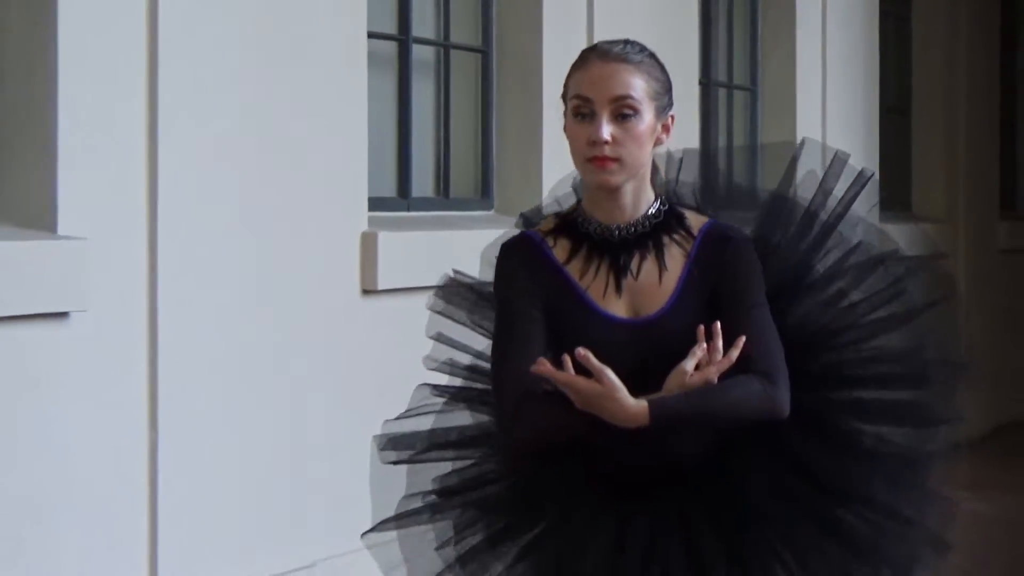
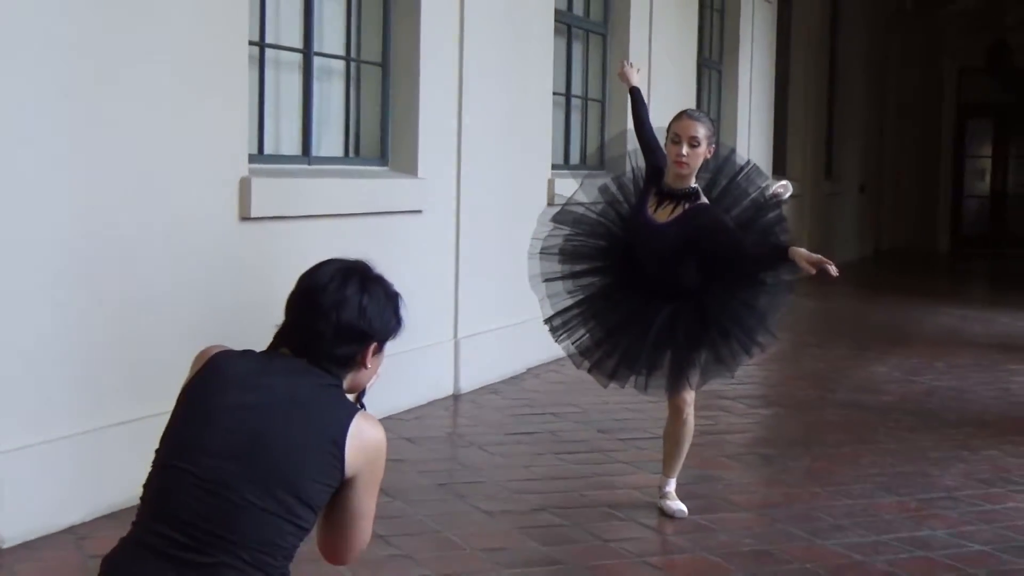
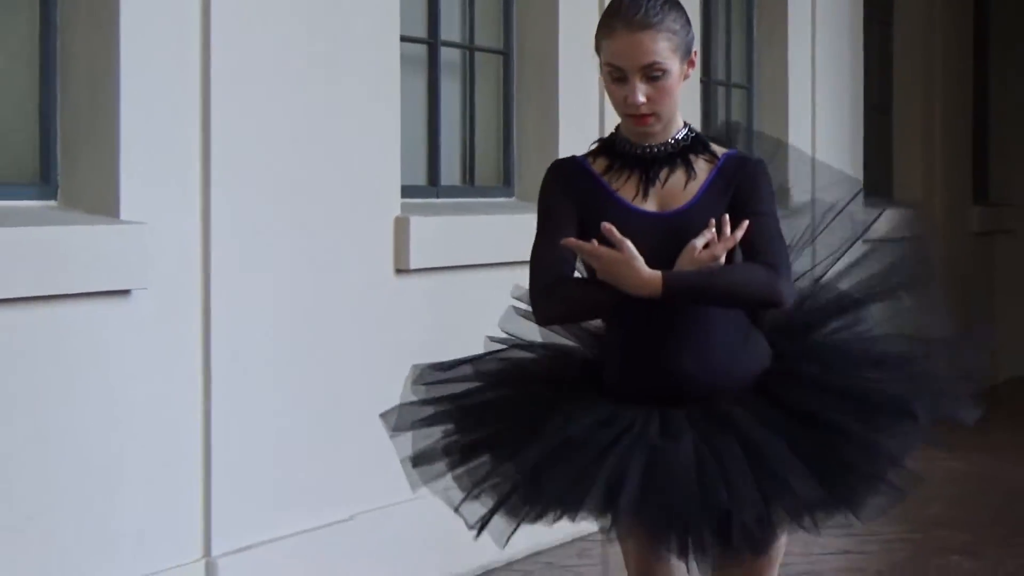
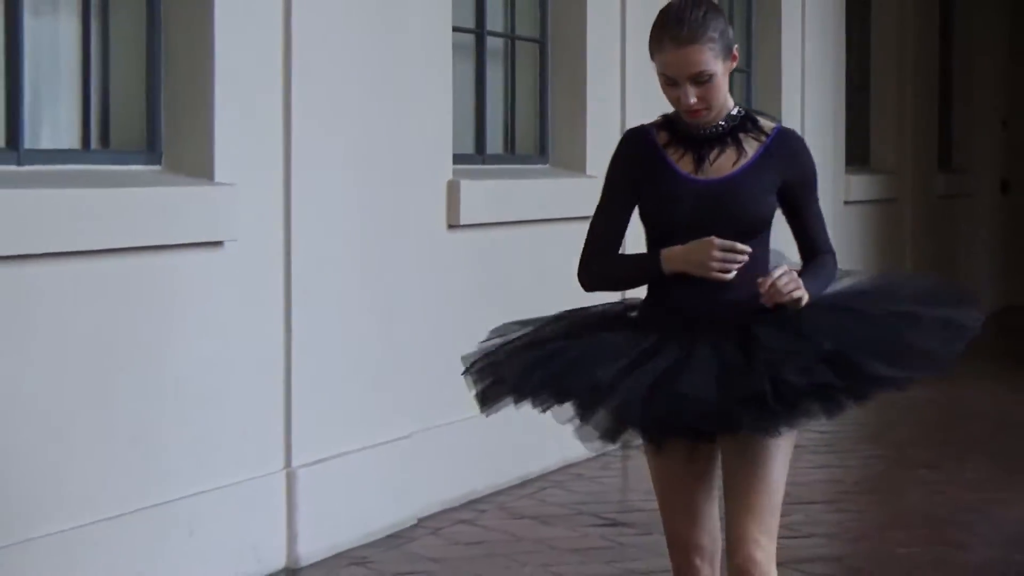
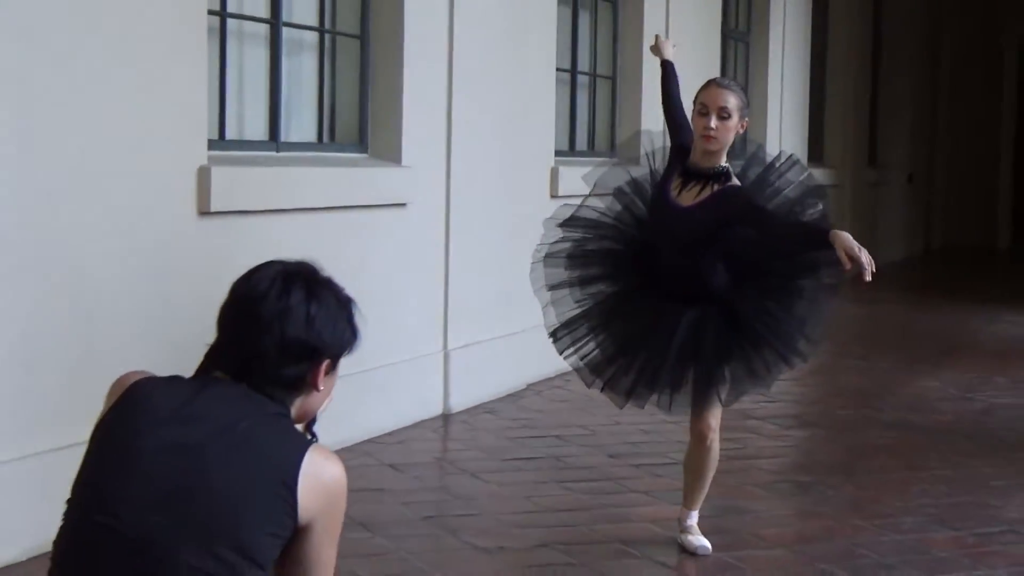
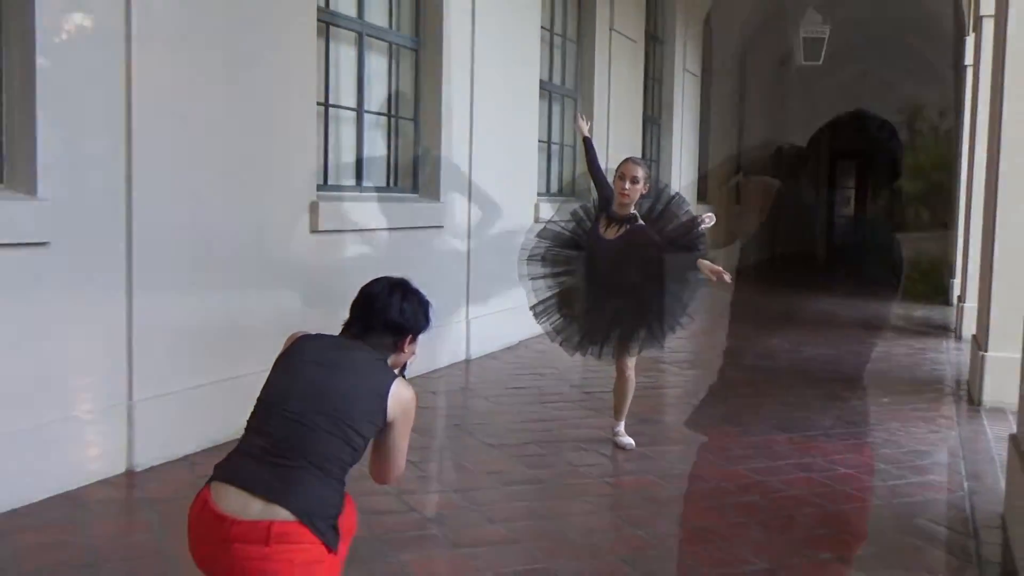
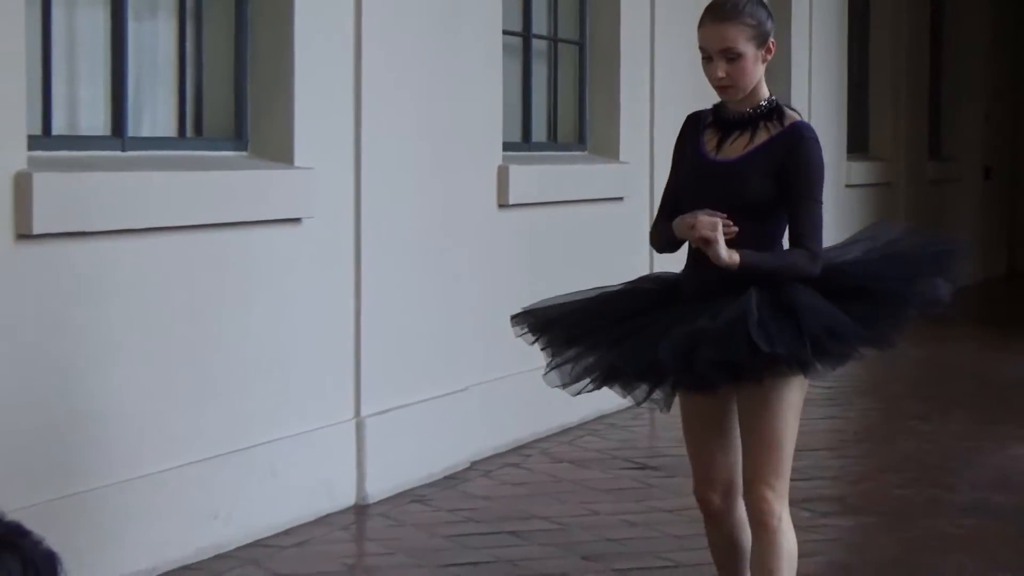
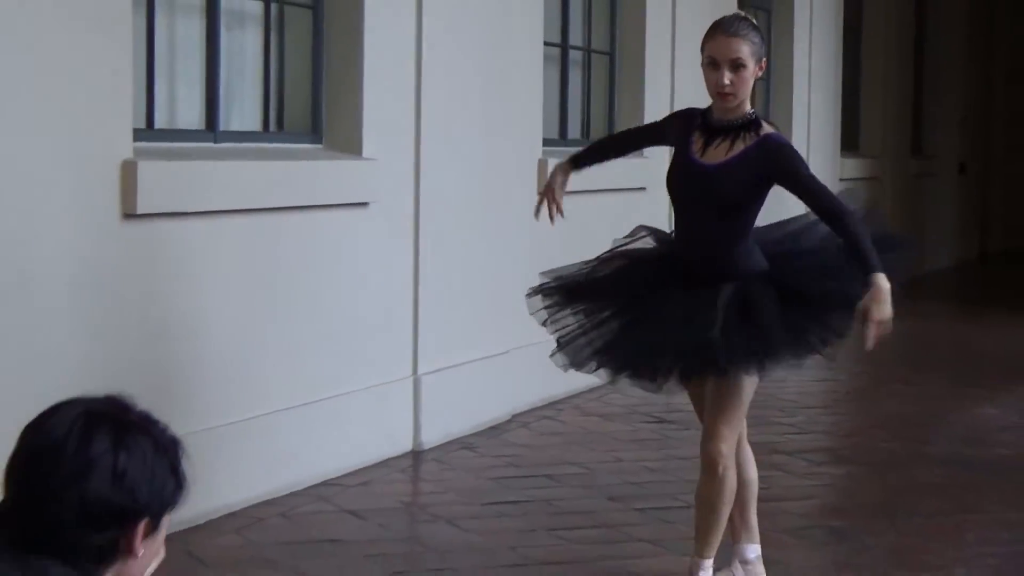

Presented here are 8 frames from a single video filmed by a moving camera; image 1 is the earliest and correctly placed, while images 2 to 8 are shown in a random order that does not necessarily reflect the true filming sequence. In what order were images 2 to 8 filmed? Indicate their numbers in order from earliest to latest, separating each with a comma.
3, 4, 7, 8, 5, 2, 6
